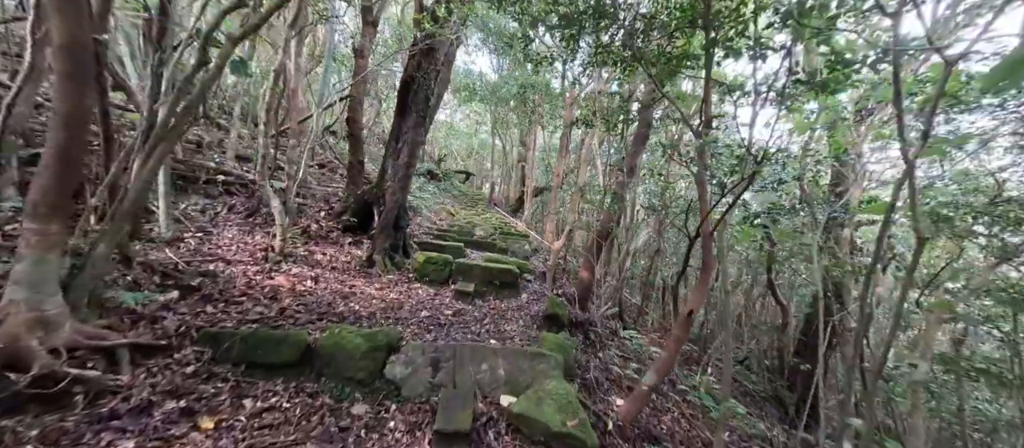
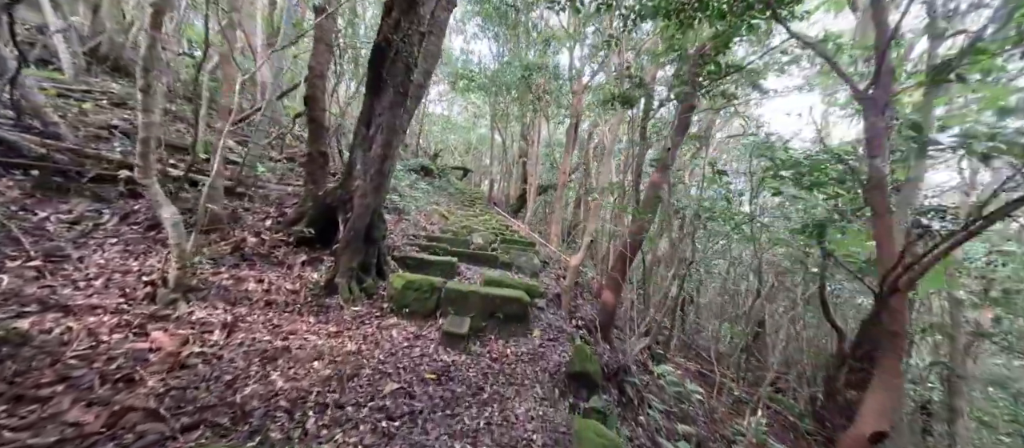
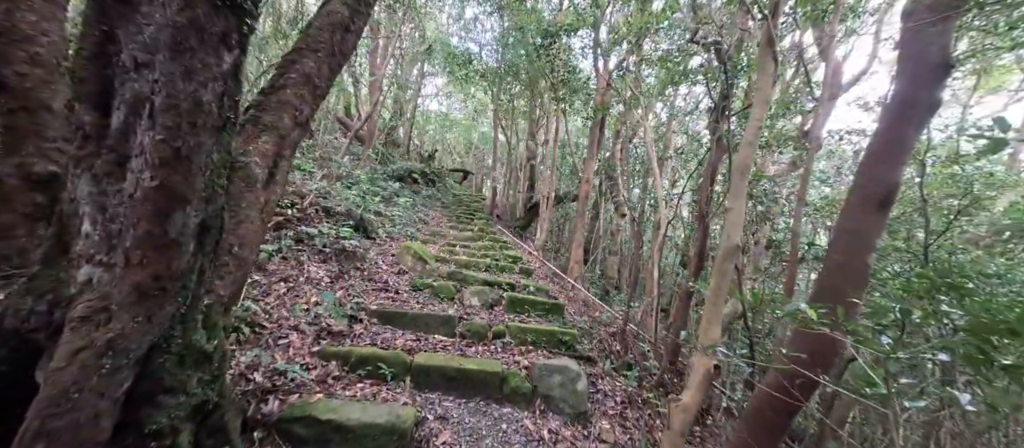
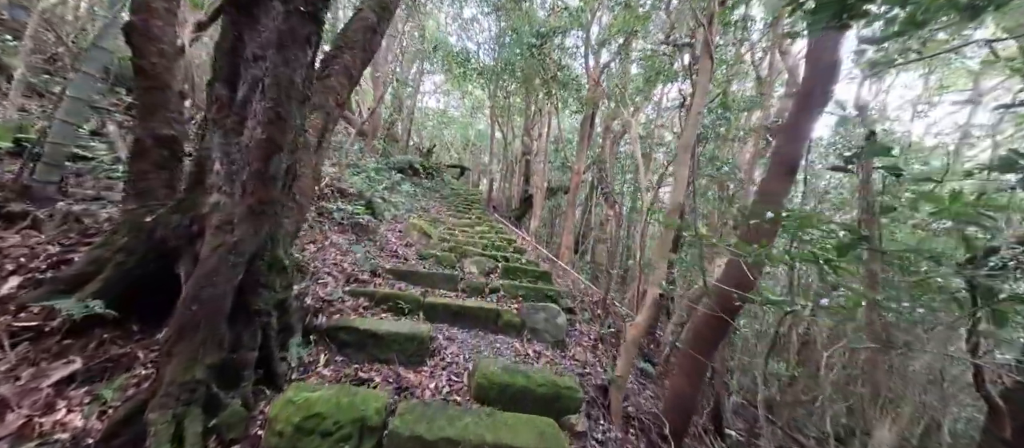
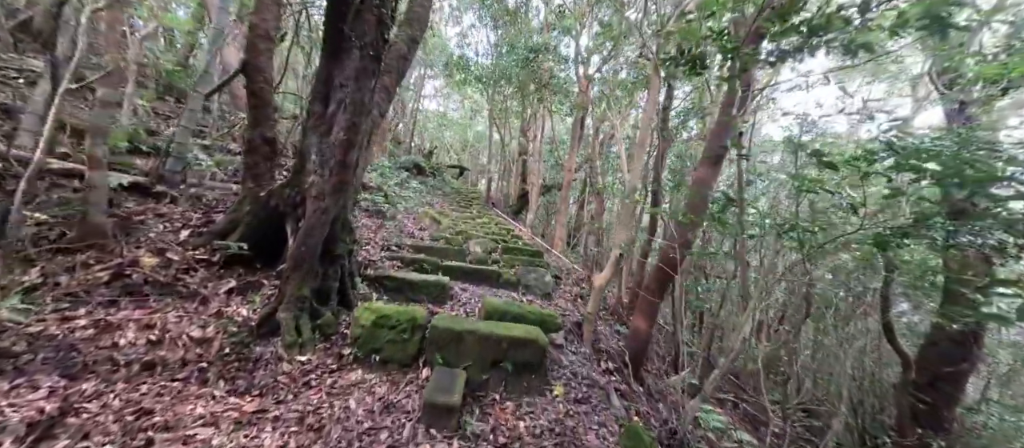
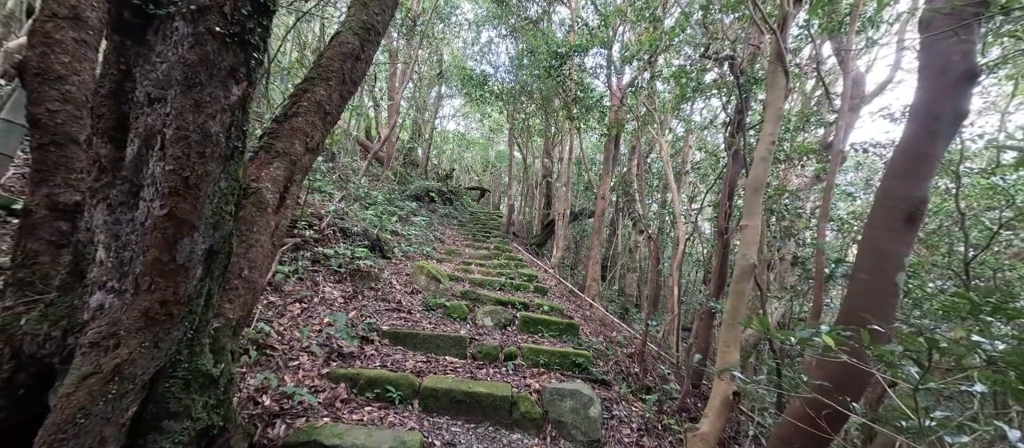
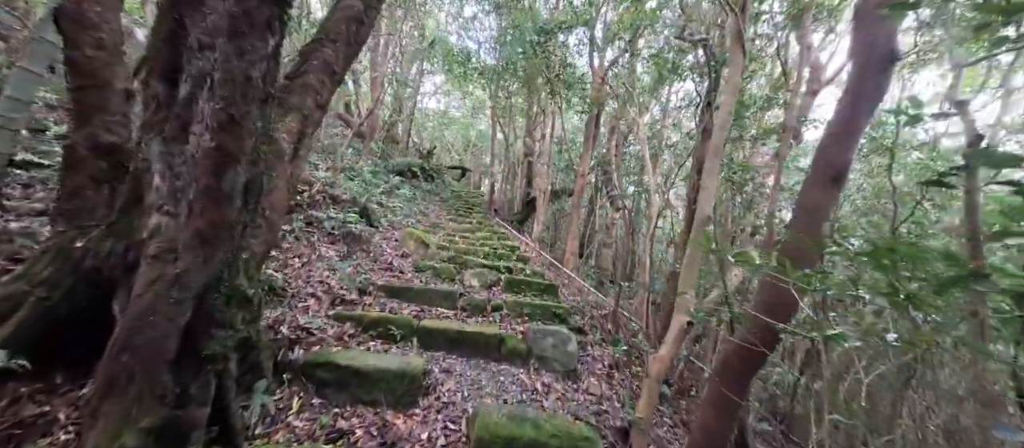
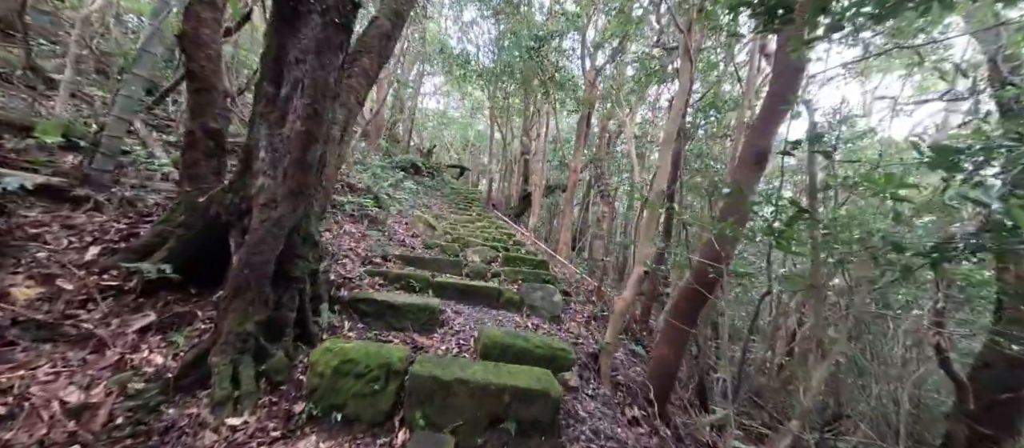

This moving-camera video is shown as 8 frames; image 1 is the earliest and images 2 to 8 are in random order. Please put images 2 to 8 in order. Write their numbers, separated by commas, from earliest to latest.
2, 5, 8, 4, 7, 3, 6
